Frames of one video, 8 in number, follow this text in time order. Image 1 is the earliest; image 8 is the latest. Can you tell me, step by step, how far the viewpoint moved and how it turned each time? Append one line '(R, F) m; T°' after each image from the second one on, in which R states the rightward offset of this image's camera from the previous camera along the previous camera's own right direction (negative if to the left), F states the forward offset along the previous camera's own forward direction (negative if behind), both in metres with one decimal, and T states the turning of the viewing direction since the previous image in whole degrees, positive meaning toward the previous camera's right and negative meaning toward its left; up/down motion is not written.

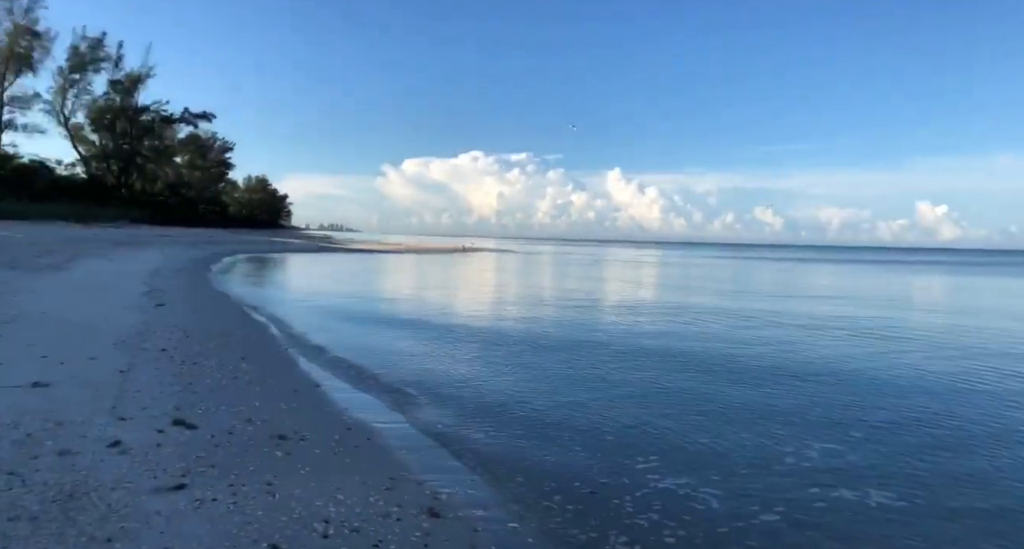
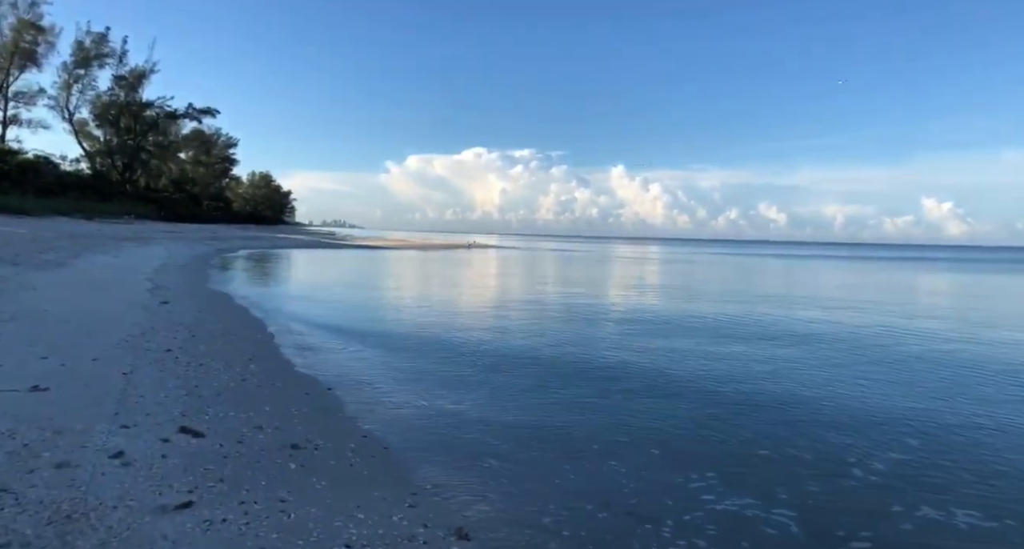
(-0.2, +0.4) m; 0°
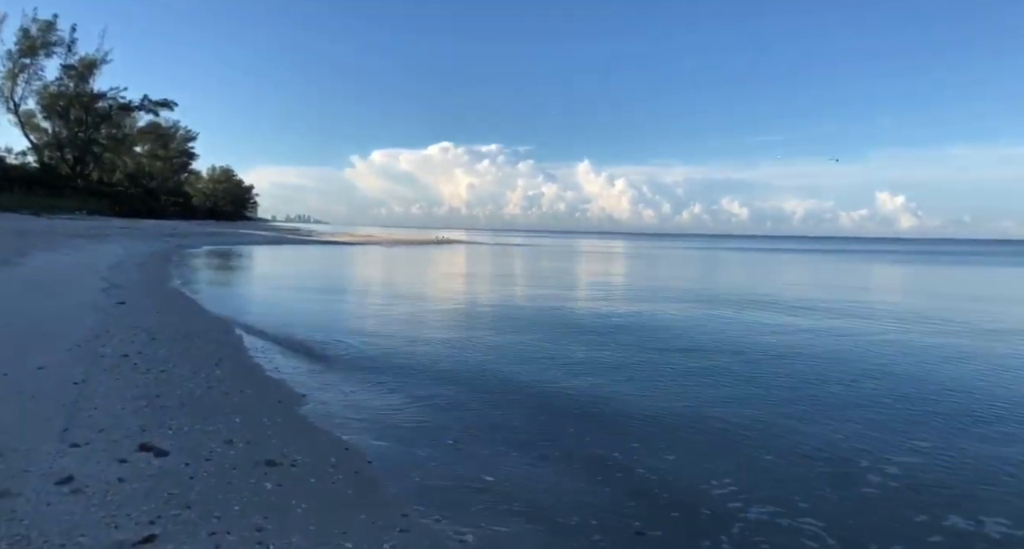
(-0.2, +0.4) m; +3°
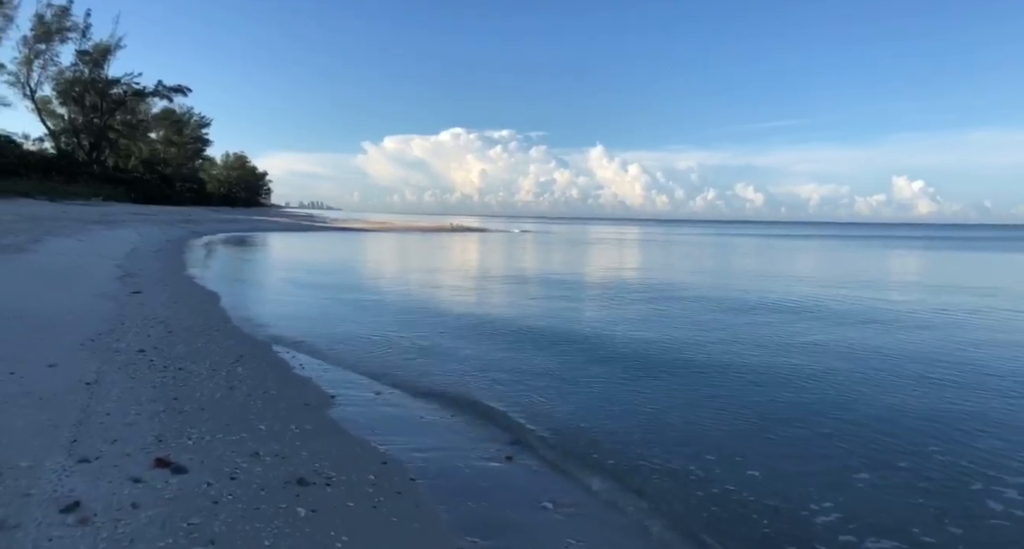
(-0.4, +0.7) m; -1°
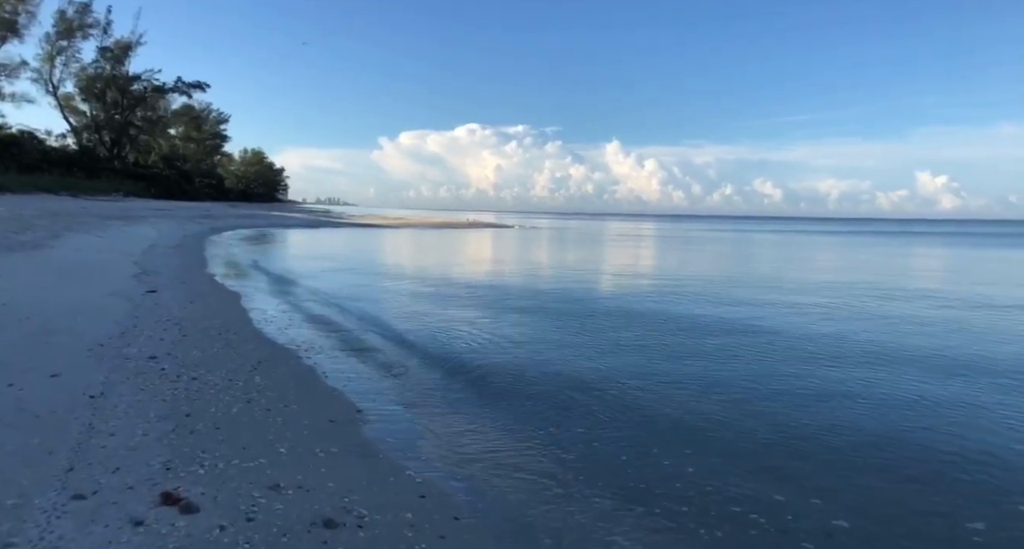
(-0.3, +0.7) m; -1°
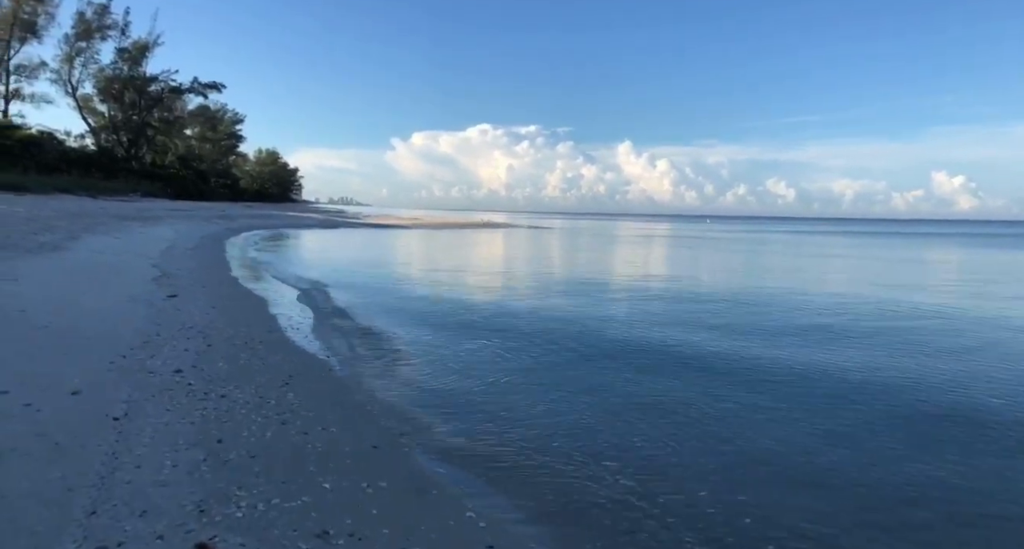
(-0.5, +0.6) m; -1°
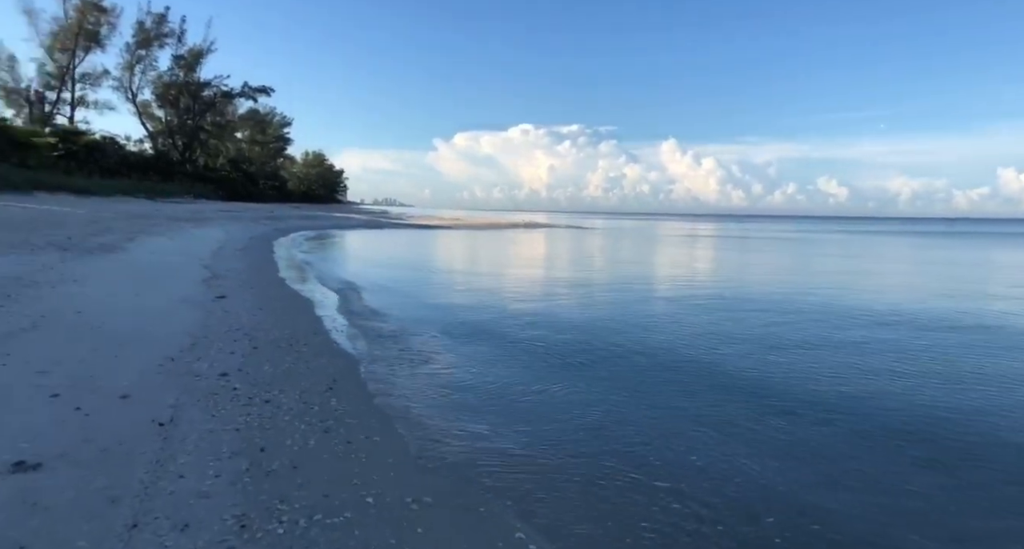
(-0.1, +0.3) m; -4°
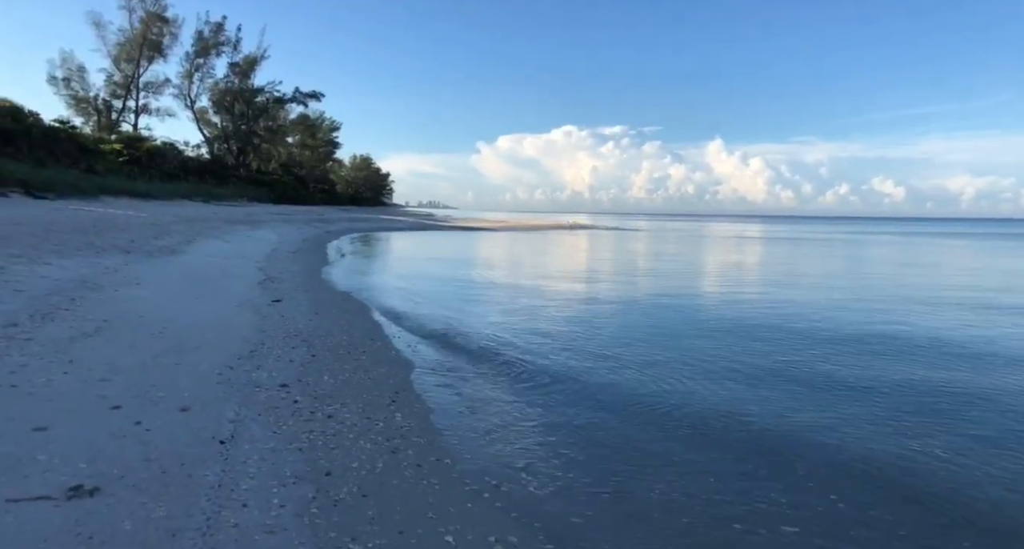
(-0.4, +0.5) m; -4°
